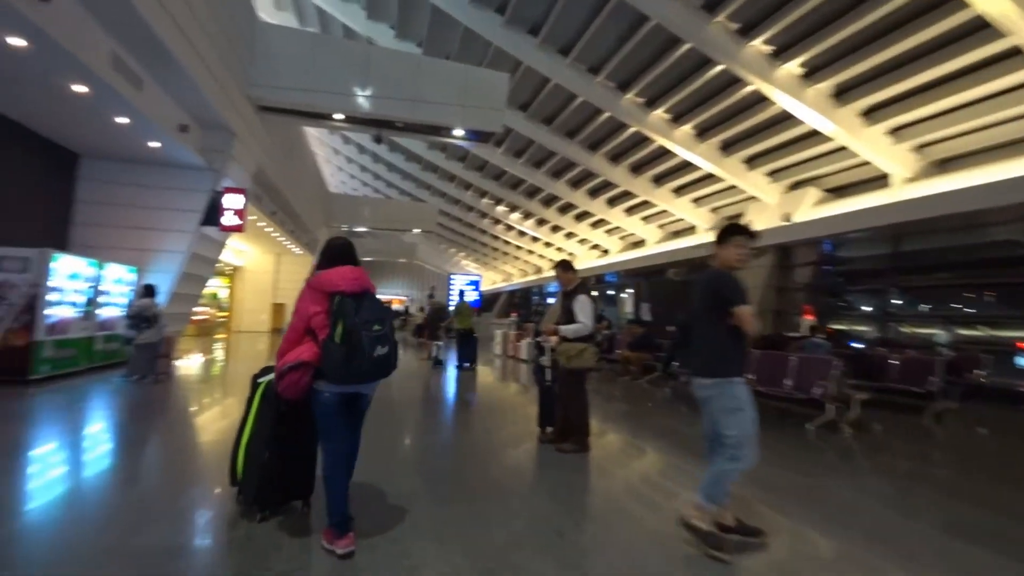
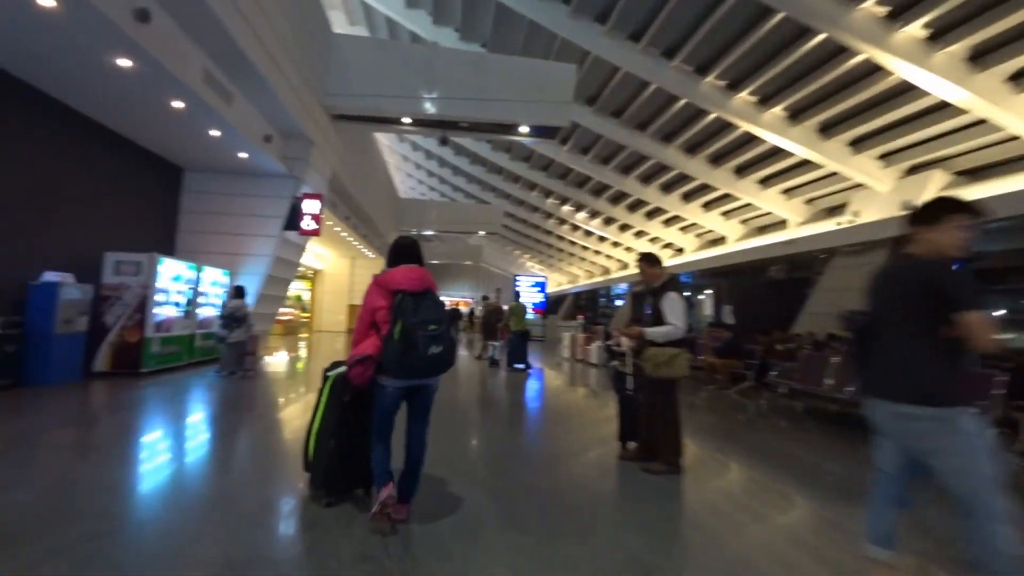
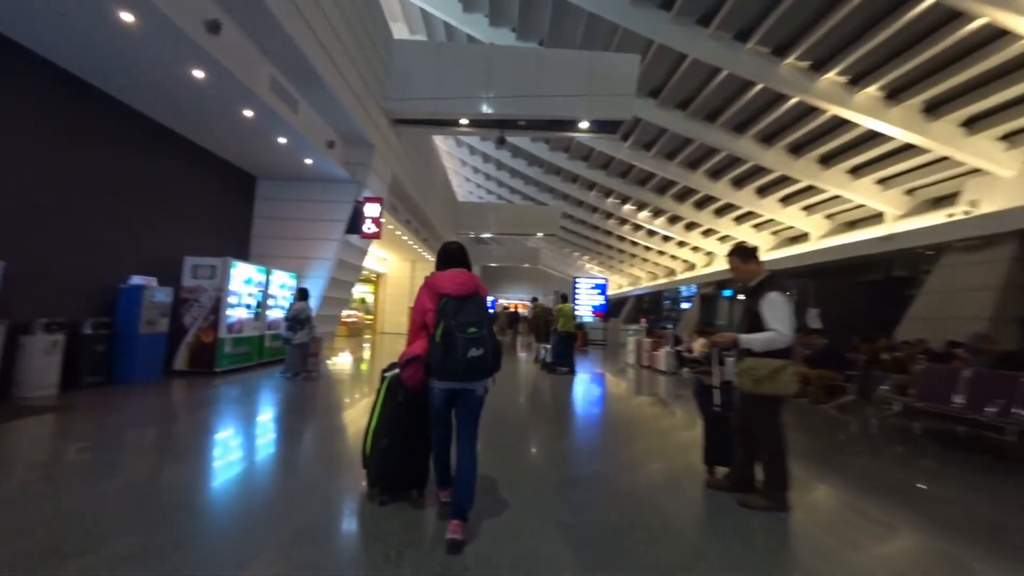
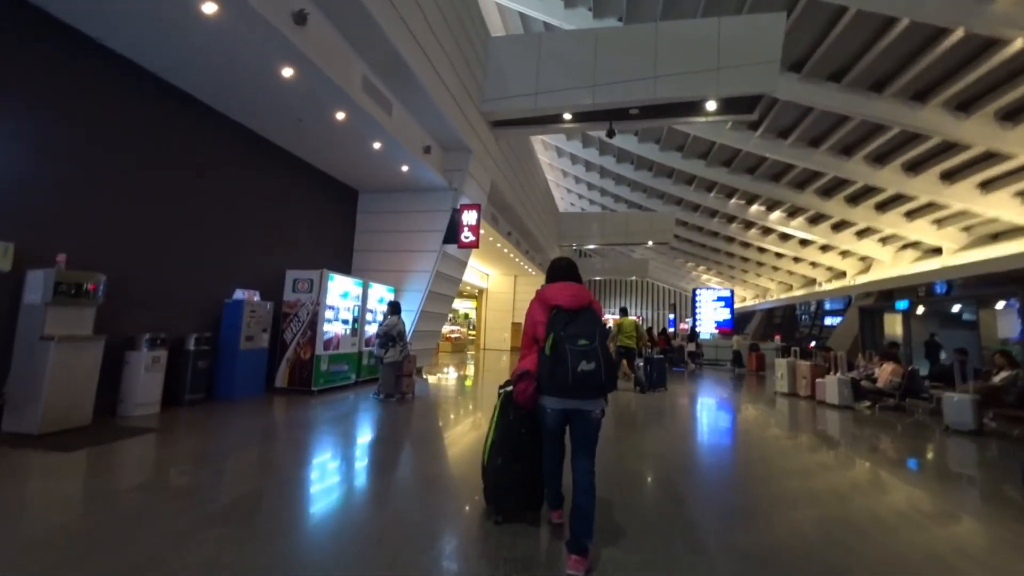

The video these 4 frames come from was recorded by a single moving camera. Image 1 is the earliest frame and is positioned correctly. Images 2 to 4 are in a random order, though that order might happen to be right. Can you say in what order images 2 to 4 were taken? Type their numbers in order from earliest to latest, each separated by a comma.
2, 3, 4
